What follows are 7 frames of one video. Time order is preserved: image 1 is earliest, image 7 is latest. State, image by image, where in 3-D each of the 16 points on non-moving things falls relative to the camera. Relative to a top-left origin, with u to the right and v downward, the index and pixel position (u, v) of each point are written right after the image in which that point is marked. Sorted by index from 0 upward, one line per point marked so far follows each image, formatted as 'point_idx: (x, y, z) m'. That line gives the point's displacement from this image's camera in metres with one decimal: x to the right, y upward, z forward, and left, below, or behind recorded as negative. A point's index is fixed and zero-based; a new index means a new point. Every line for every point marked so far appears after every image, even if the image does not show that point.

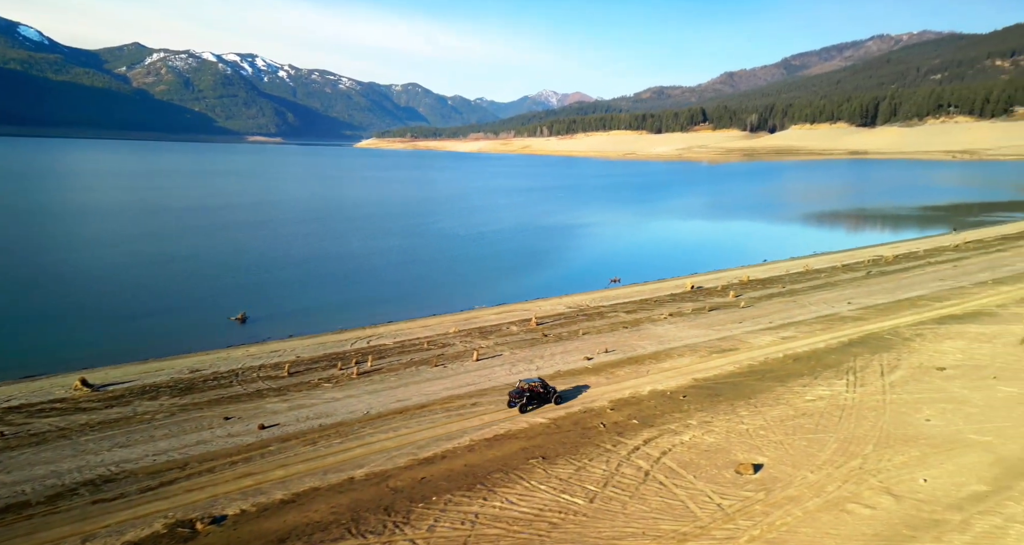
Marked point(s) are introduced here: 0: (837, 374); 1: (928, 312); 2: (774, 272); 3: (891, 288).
0: (+3.6, -1.1, +6.7) m
1: (+7.3, -0.7, +10.6) m
2: (+7.6, 0.0, +17.5) m
3: (+8.5, -0.4, +13.6) m
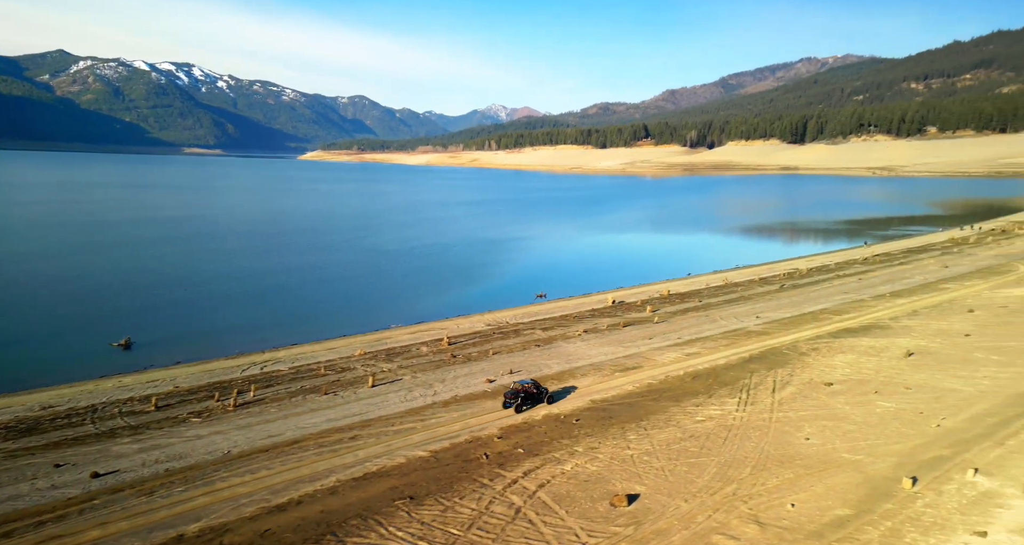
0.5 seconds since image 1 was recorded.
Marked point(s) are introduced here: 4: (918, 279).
0: (+2.5, -1.3, +6.8) m
1: (+5.8, -1.0, +11.0) m
2: (+5.4, -0.4, +18.0) m
3: (+6.7, -0.7, +14.2) m
4: (+11.8, -0.2, +17.6) m
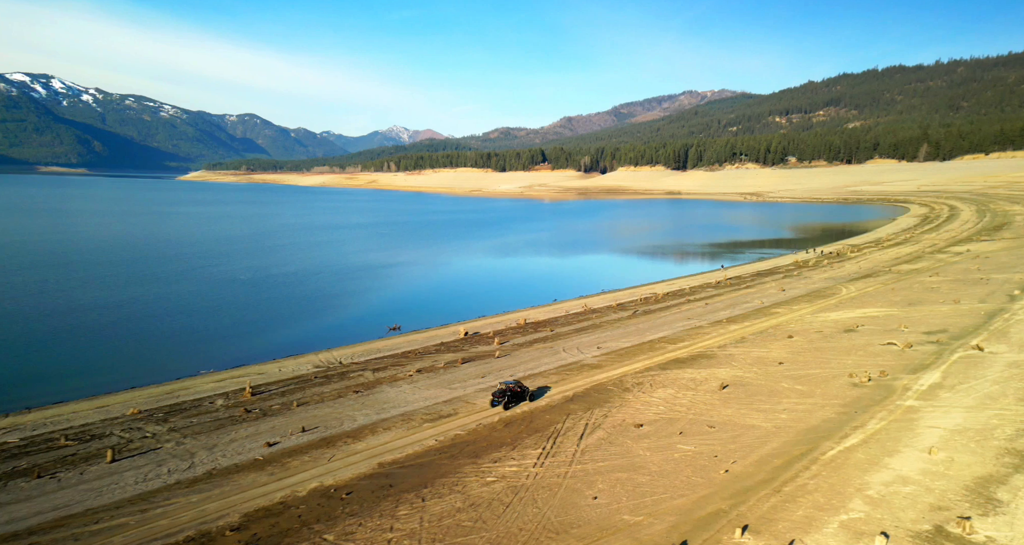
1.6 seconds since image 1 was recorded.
0: (+0.3, -1.8, +6.5) m
1: (+2.8, -1.5, +11.2) m
2: (+1.2, -1.2, +18.0) m
3: (+3.2, -1.4, +14.5) m
4: (+7.6, -0.9, +18.8) m
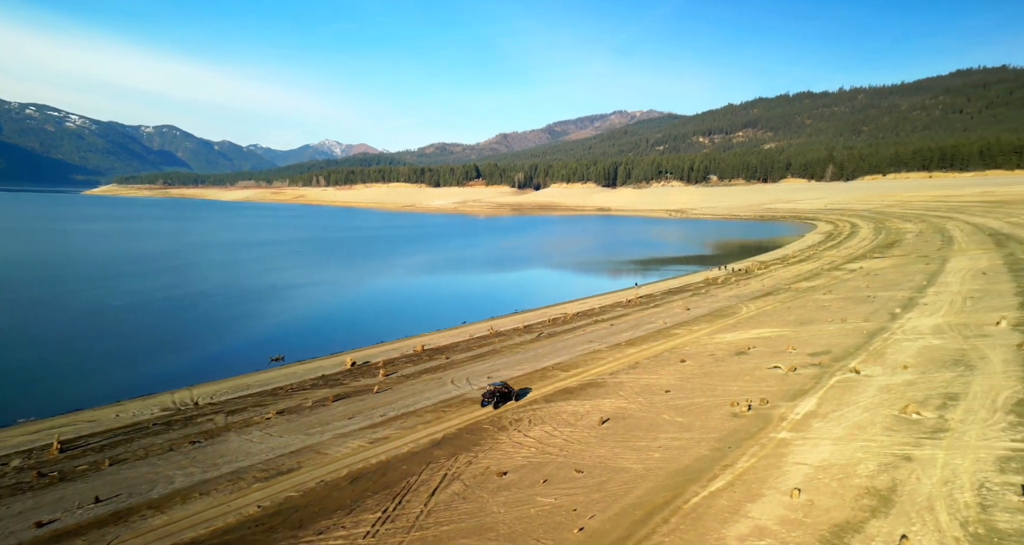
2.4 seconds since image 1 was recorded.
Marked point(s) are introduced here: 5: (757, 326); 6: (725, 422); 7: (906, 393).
0: (-1.2, -2.2, +5.8) m
1: (+0.7, -2.0, +10.7) m
2: (-1.7, -1.9, +17.3) m
3: (+0.7, -1.9, +14.1) m
4: (+4.6, -1.6, +18.9) m
5: (+7.0, -1.5, +17.3) m
6: (+3.1, -2.2, +8.8) m
7: (+6.4, -2.0, +9.9) m
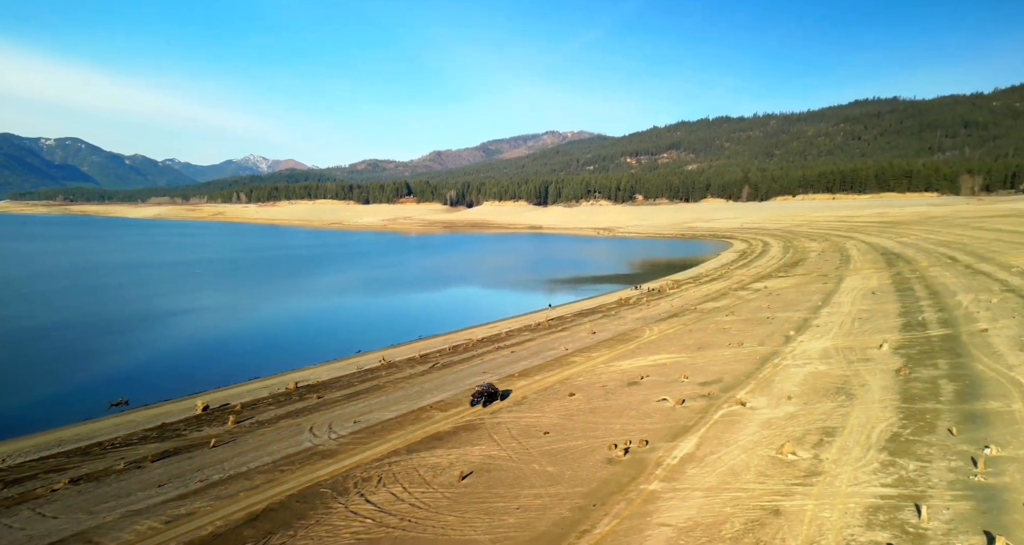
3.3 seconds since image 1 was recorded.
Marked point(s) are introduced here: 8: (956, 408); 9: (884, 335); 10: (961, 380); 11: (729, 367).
0: (-2.8, -2.5, +4.5) m
1: (-1.5, -2.5, +9.7) m
2: (-4.6, -2.6, +16.0) m
3: (-1.8, -2.6, +13.0) m
4: (+1.4, -2.4, +18.2) m
5: (+4.1, -2.2, +17.0) m
6: (+1.2, -2.6, +8.0) m
7: (+4.3, -2.5, +9.5) m
8: (+7.6, -2.3, +10.3) m
9: (+10.9, -1.8, +17.7) m
10: (+9.0, -2.2, +12.2) m
11: (+5.3, -2.3, +14.7) m
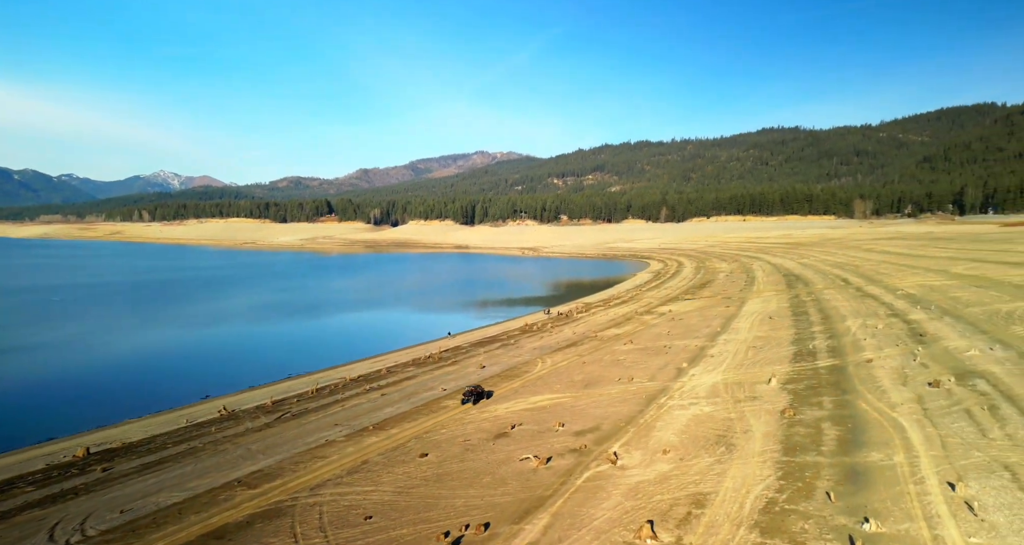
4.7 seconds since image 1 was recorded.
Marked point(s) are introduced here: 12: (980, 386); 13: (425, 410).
0: (-4.5, -3.0, +2.4) m
1: (-3.9, -3.2, +7.7) m
2: (-7.8, -3.4, +13.5) m
3: (-4.6, -3.3, +10.9) m
4: (-2.0, -3.2, +16.5) m
5: (+0.8, -3.0, +15.5) m
6: (-1.1, -3.2, +6.3) m
7: (+1.9, -3.1, +8.2) m
8: (+5.0, -2.9, +9.4) m
9: (+7.4, -2.7, +17.1) m
10: (+6.3, -2.8, +11.4) m
11: (+2.2, -3.0, +13.5) m
12: (+10.3, -2.5, +13.3) m
13: (-2.1, -3.2, +14.0) m
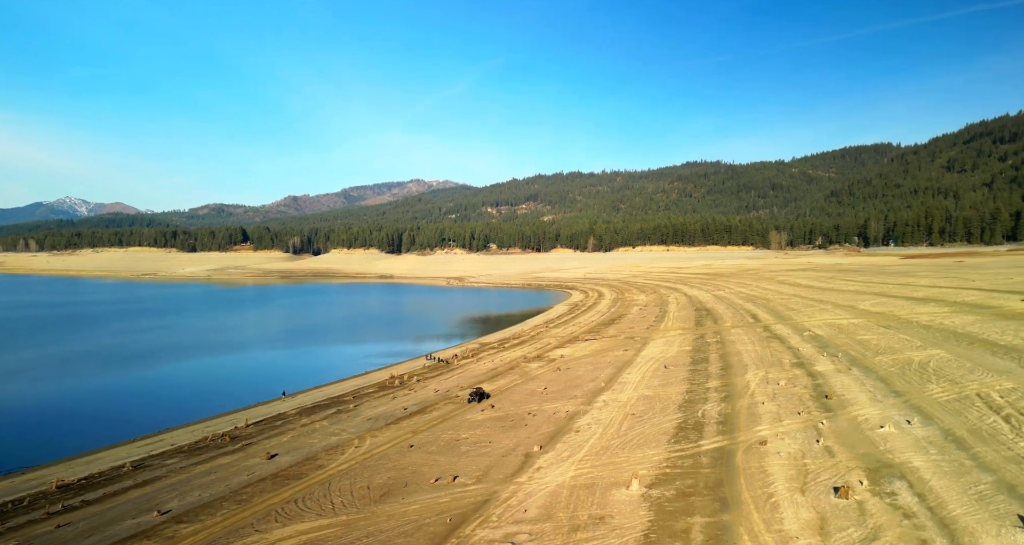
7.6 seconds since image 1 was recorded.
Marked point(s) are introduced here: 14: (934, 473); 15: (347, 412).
0: (-7.4, -3.5, -2.9) m
1: (-7.3, -3.9, +2.4) m
2: (-11.8, -4.4, +7.7) m
3: (-8.4, -4.2, +5.5) m
4: (-6.4, -4.4, +11.3) m
5: (-3.6, -4.2, +10.7) m
6: (-4.3, -3.9, +1.3) m
7: (-1.6, -3.8, +3.5) m
8: (+1.4, -3.8, +5.1) m
9: (+2.9, -3.9, +13.0) m
10: (+2.4, -3.8, +7.2) m
11: (-1.9, -4.1, +8.8) m
12: (+6.2, -3.5, +9.5) m
13: (-6.2, -4.3, +8.8) m
14: (+7.2, -3.4, +10.3) m
15: (-5.5, -4.8, +19.6) m
